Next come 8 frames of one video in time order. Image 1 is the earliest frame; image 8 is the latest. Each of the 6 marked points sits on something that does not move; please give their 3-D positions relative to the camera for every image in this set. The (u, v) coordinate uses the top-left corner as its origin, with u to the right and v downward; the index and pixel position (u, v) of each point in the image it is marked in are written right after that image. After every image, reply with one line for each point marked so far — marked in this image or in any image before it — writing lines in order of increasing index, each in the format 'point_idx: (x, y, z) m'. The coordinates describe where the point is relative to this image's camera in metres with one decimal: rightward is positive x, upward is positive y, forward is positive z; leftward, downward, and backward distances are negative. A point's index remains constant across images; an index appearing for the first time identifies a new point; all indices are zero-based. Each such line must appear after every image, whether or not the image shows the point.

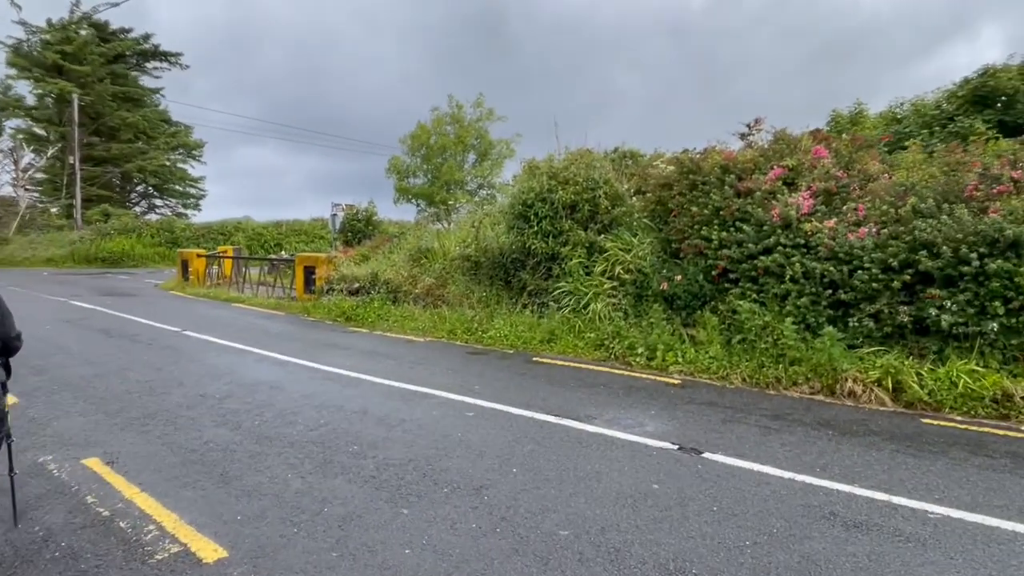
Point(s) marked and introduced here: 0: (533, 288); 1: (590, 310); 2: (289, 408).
0: (+0.3, 0.0, +10.6) m
1: (+1.2, -0.4, +9.5) m
2: (-2.2, -1.2, +6.1) m
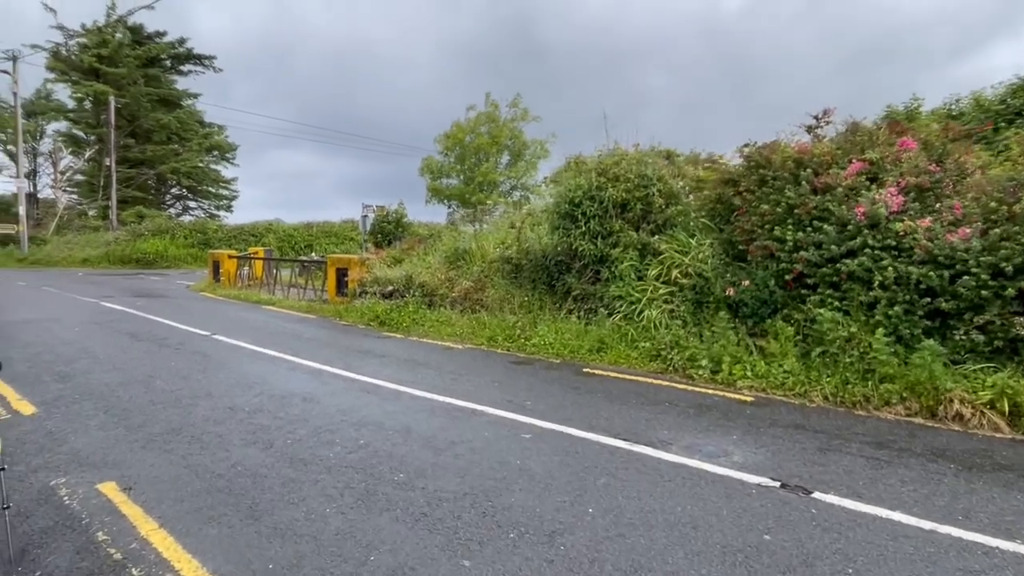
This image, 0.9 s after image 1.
0: (+1.1, -0.1, +9.9) m
1: (+1.9, -0.4, +8.8) m
2: (-1.7, -1.2, +5.5) m
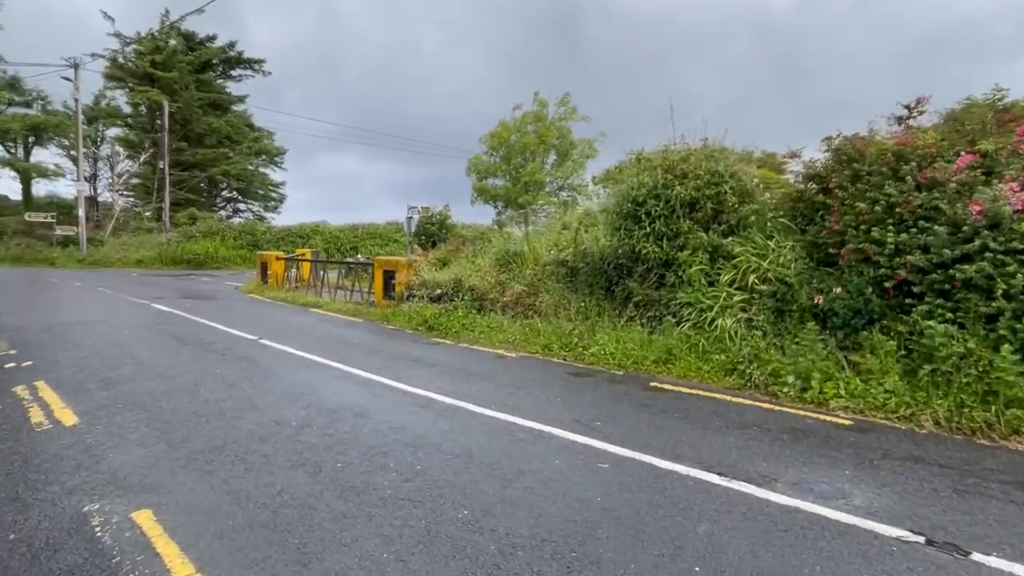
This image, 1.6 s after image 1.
0: (+1.9, -0.2, +9.2) m
1: (+2.7, -0.5, +8.0) m
2: (-1.1, -1.3, +5.0) m
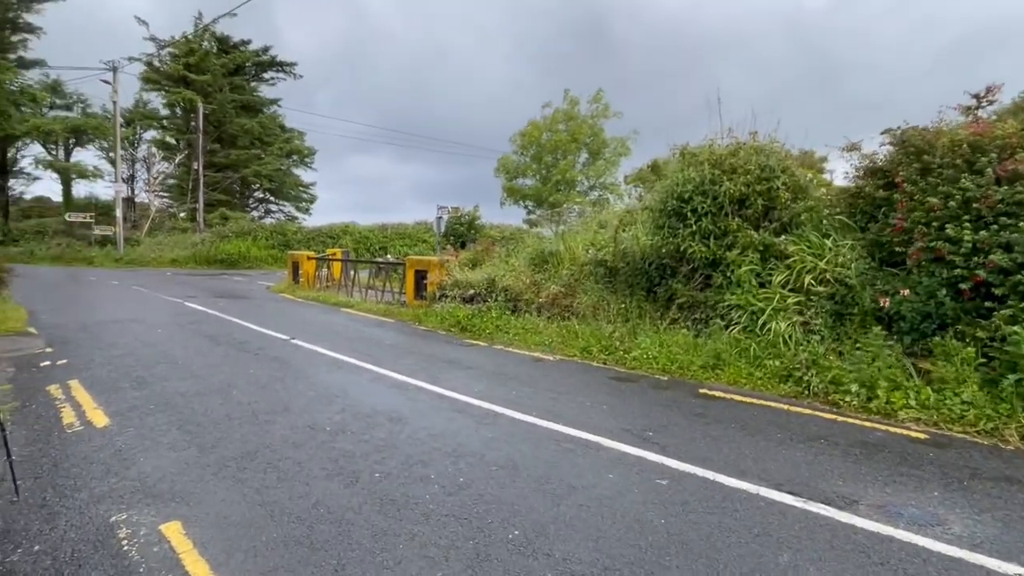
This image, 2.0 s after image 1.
0: (+2.5, -0.2, +8.7) m
1: (+3.2, -0.5, +7.6) m
2: (-0.7, -1.3, +4.7) m
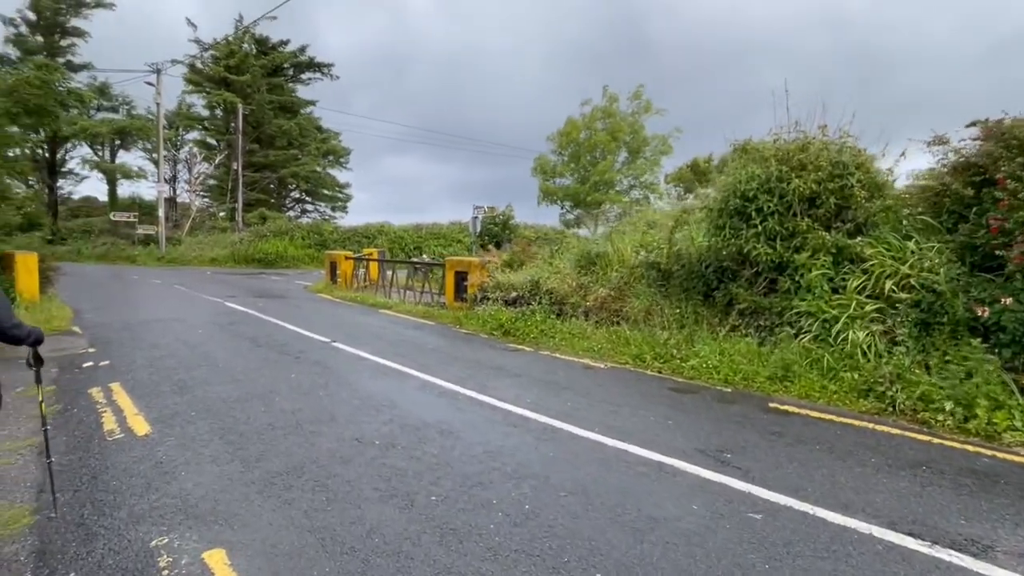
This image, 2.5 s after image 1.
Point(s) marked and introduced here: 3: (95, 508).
0: (+3.2, -0.2, +8.2) m
1: (+3.8, -0.6, +7.0) m
2: (-0.3, -1.3, +4.3) m
3: (-2.7, -1.5, +4.0) m
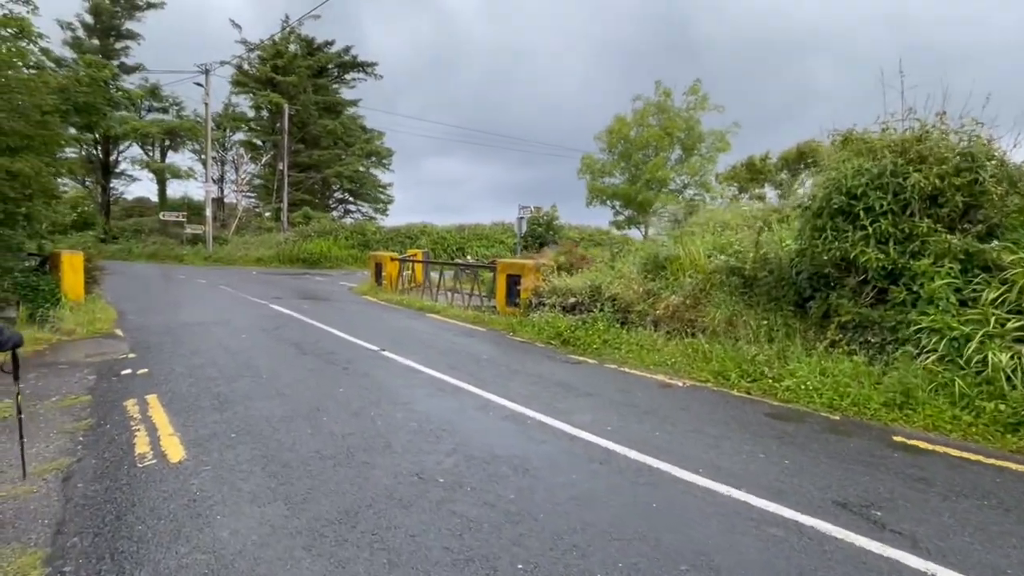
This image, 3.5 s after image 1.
0: (+4.0, -0.4, +7.1) m
1: (+4.6, -0.7, +5.9) m
2: (+0.3, -1.4, +3.5) m
3: (-2.2, -1.5, +3.3) m
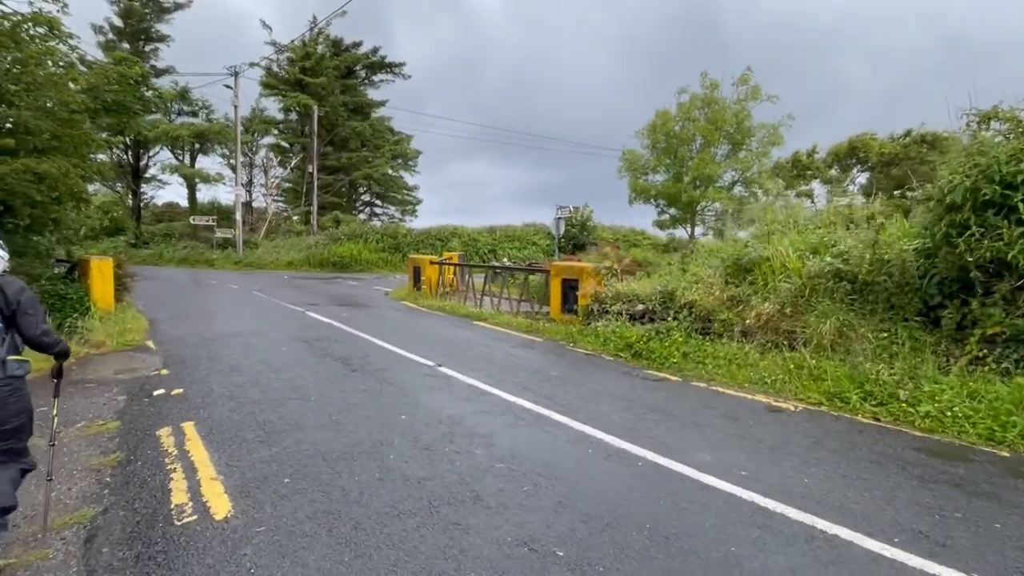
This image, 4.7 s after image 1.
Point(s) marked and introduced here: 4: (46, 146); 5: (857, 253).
0: (+4.9, -0.4, +6.0) m
1: (+5.4, -0.8, +4.7) m
2: (+1.0, -1.5, +2.5) m
3: (-1.4, -1.6, +2.4) m
4: (-9.0, +2.7, +11.7) m
5: (+4.3, +0.5, +7.6) m
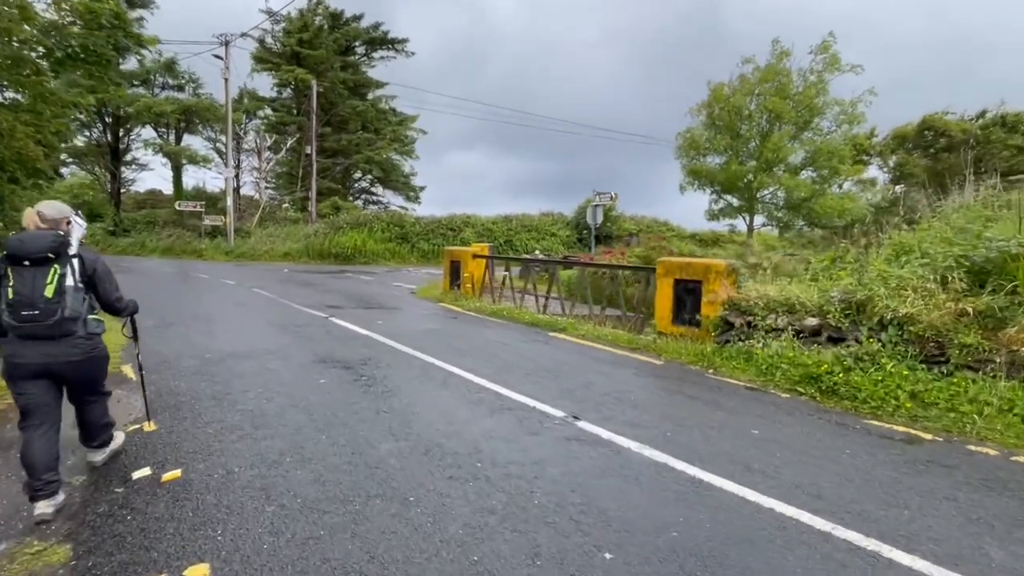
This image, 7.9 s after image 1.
0: (+6.4, -0.6, +3.4) m
1: (+6.9, -1.0, +2.1) m
2: (+2.7, -1.7, -0.2) m
3: (+0.2, -1.8, -0.3) m
4: (-7.5, +2.7, +8.7) m
5: (+5.8, +0.4, +5.0) m
